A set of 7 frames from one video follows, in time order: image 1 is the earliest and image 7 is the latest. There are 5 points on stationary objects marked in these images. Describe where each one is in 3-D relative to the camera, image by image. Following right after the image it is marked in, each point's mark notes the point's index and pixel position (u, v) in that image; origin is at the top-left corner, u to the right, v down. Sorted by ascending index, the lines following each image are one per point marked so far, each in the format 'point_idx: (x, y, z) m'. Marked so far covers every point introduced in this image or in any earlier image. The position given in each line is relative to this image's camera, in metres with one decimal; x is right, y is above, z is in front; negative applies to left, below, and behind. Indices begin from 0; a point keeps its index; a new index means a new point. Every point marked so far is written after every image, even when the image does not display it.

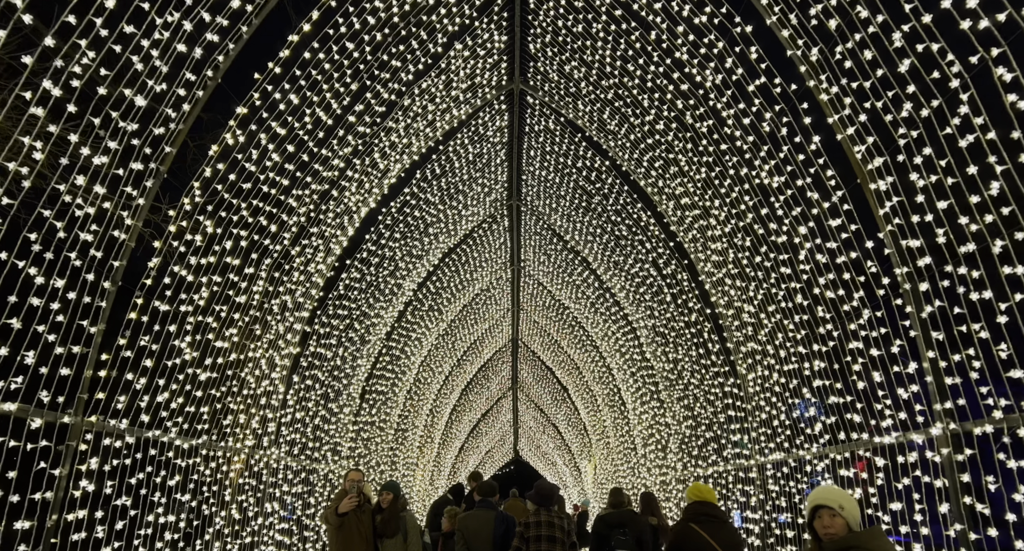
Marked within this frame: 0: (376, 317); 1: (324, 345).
0: (-3.3, -1.0, +15.0) m
1: (-3.8, -1.4, +12.7) m
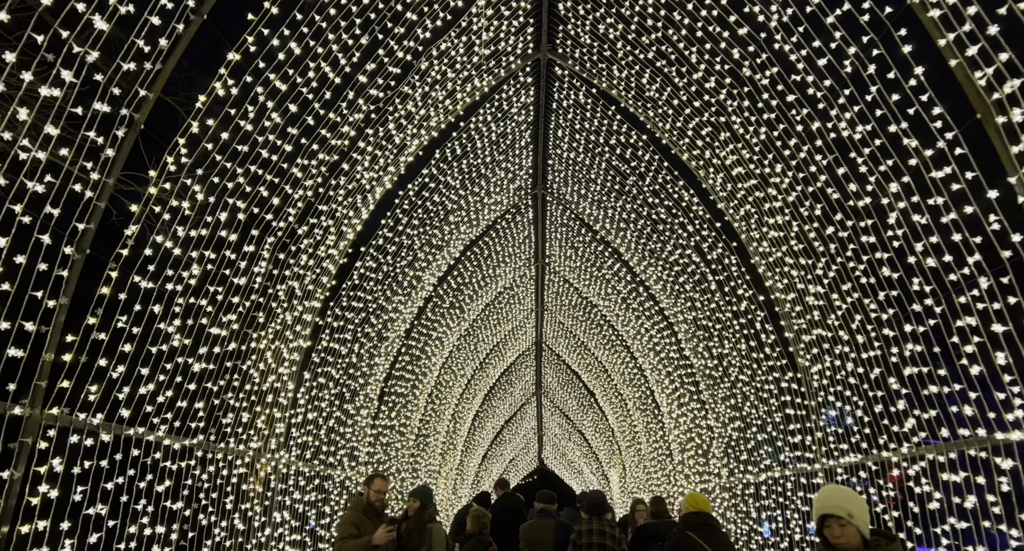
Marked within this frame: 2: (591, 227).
0: (-2.7, -0.8, +14.0) m
1: (-3.2, -1.2, +11.7) m
2: (+2.1, +1.2, +16.6) m
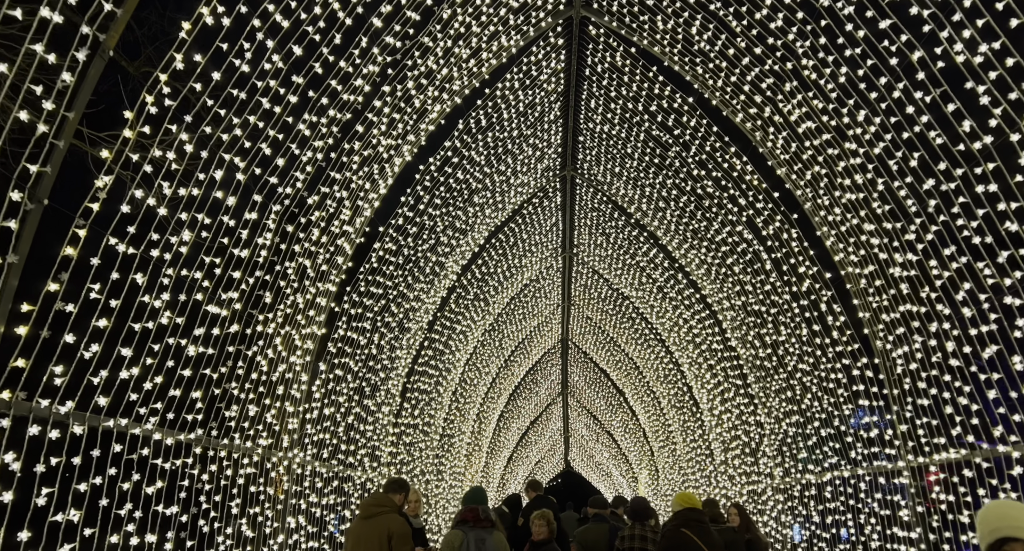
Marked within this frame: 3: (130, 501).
0: (-2.0, -0.5, +13.0) m
1: (-2.7, -0.9, +10.8) m
2: (+2.8, +1.6, +15.4) m
3: (-3.4, -2.0, +5.6) m
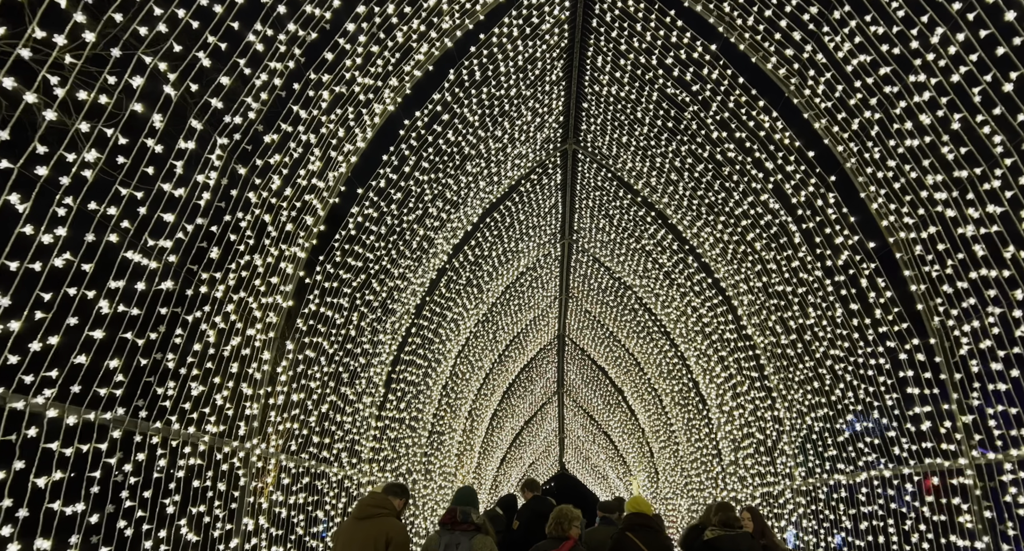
0: (-2.1, -0.1, +11.7) m
1: (-2.7, -0.5, +9.5) m
2: (+2.7, +2.0, +14.2) m
3: (-3.4, -1.5, +4.3) m
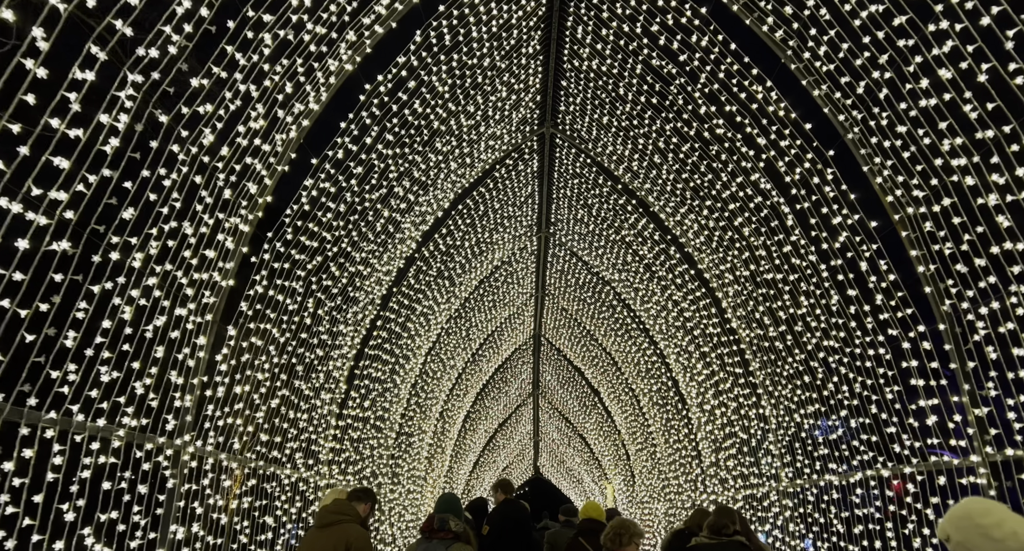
0: (-2.6, +0.2, +10.8) m
1: (-3.1, -0.2, +8.6) m
2: (+2.1, +2.2, +13.5) m
3: (-3.6, -1.2, +3.3) m
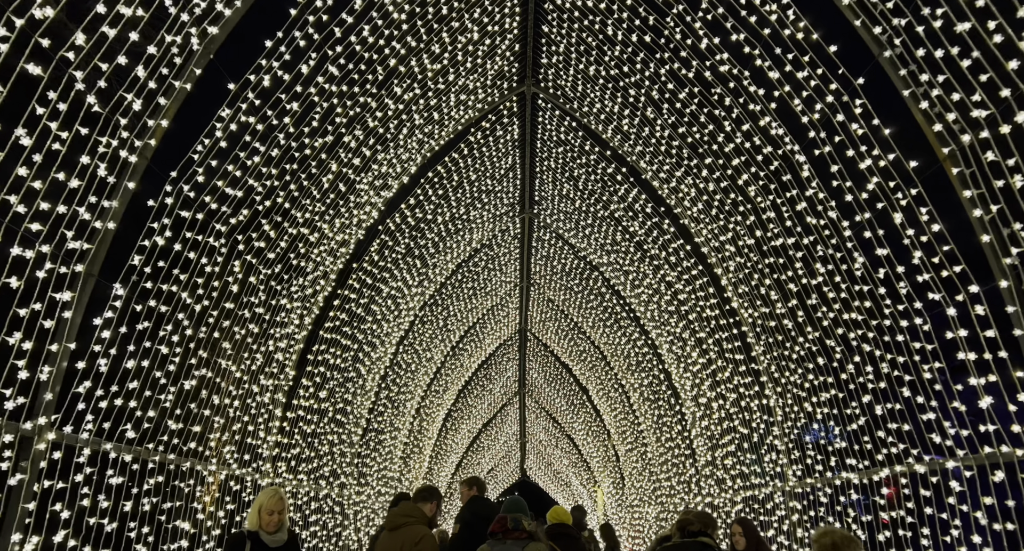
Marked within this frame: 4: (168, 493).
0: (-3.0, +0.7, +9.3) m
1: (-3.5, +0.3, +7.1) m
2: (+1.7, +2.6, +12.1) m
3: (-4.0, -0.7, +1.8) m
4: (-4.1, -2.6, +7.4) m
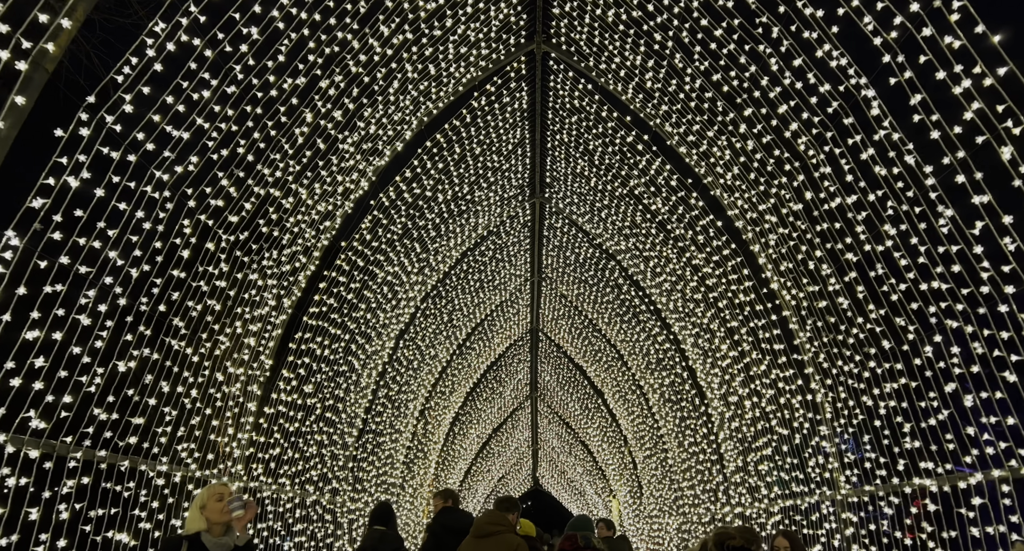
0: (-2.9, +1.1, +8.0) m
1: (-3.5, +0.7, +5.8) m
2: (+1.8, +3.0, +10.7) m
3: (-4.1, -0.2, +0.5) m
4: (-4.0, -2.2, +6.1) m
